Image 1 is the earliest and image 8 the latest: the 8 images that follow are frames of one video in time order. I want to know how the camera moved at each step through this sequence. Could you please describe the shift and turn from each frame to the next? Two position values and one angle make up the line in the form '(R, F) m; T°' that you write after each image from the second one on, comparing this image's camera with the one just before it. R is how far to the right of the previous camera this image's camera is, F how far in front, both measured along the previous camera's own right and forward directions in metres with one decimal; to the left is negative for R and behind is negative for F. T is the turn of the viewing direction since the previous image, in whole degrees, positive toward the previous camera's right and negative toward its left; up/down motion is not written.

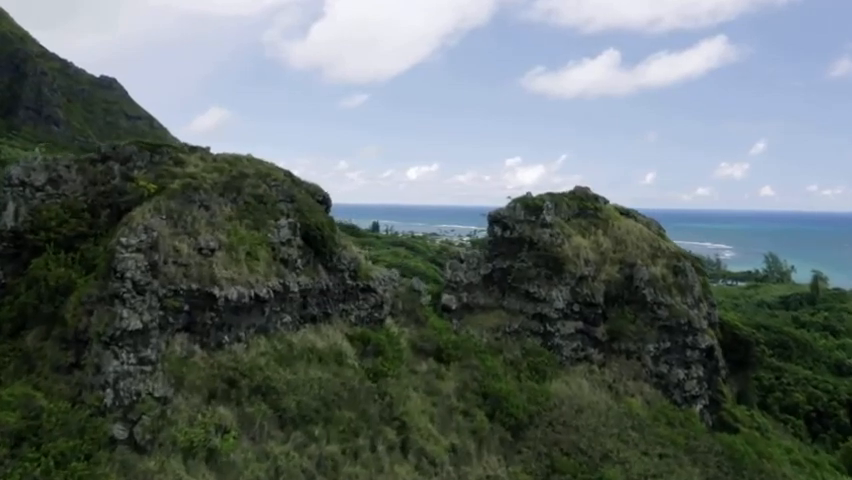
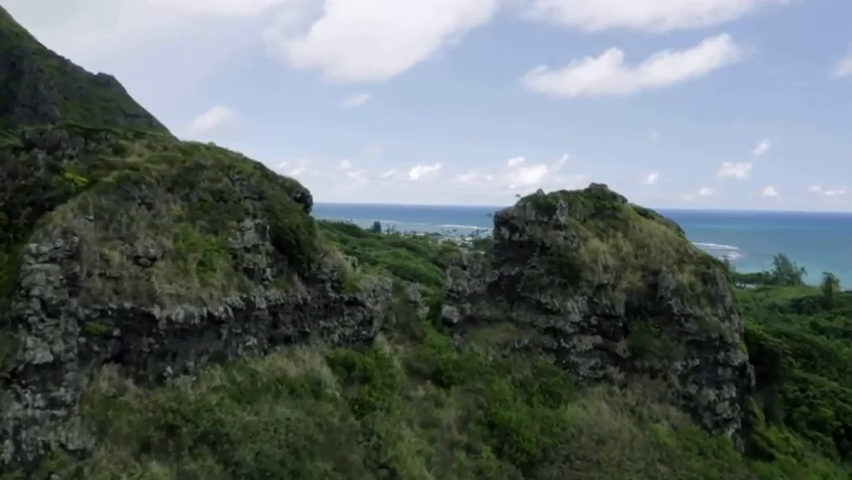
(+0.2, +3.5) m; 0°
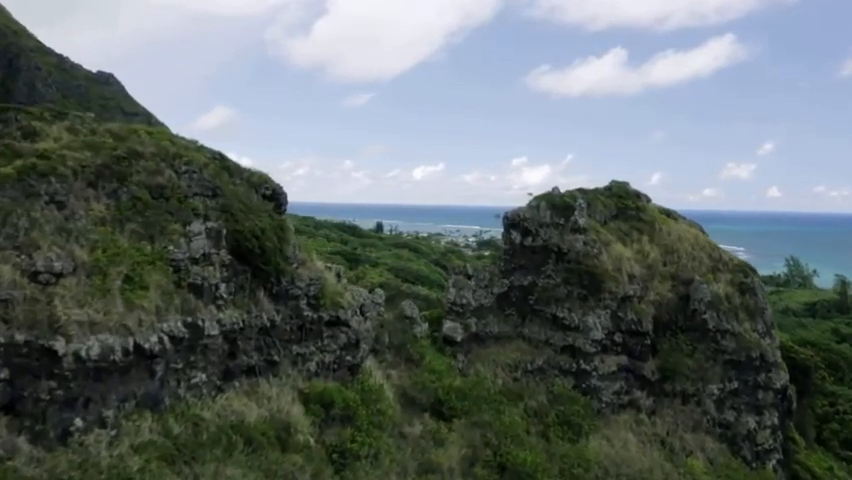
(+0.1, +3.4) m; 0°
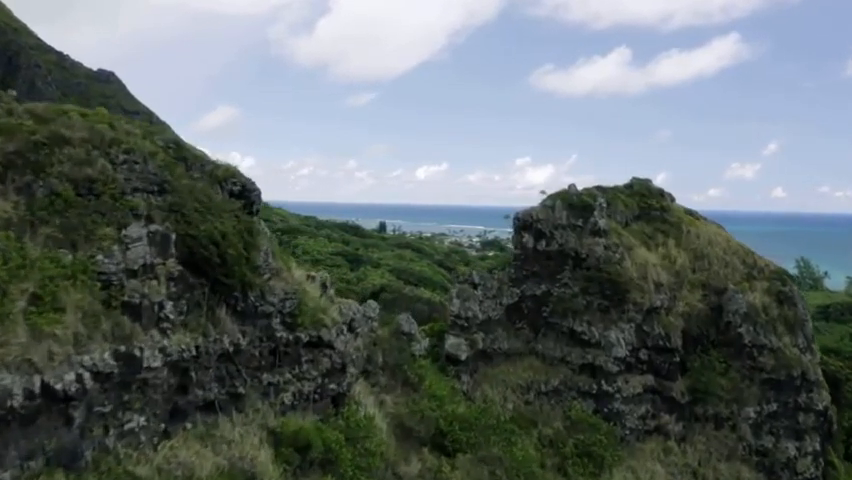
(+0.1, +2.6) m; 0°
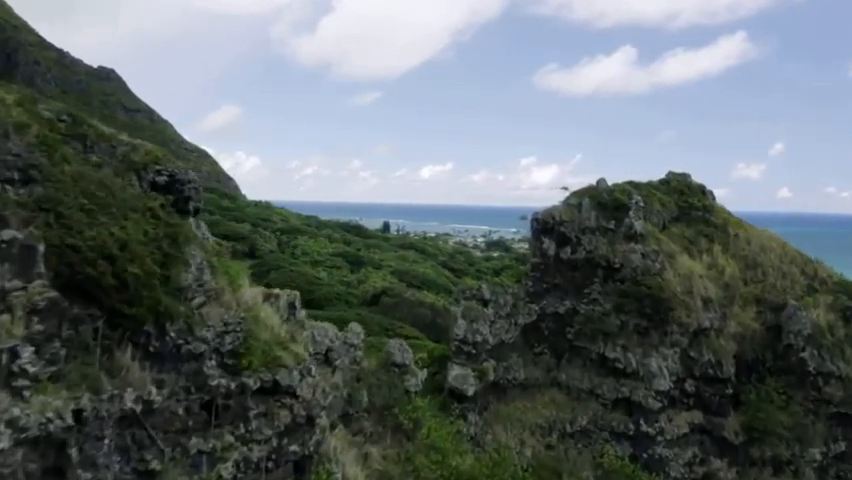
(+0.1, +3.6) m; 0°
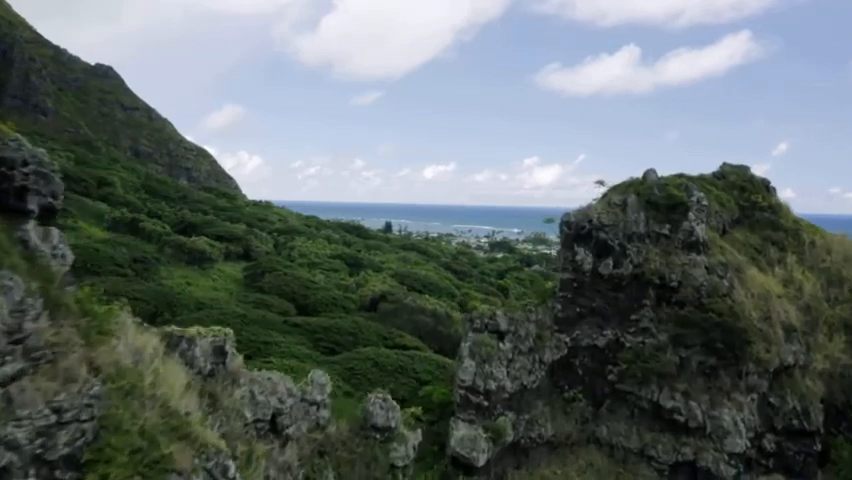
(+0.1, +4.0) m; 0°
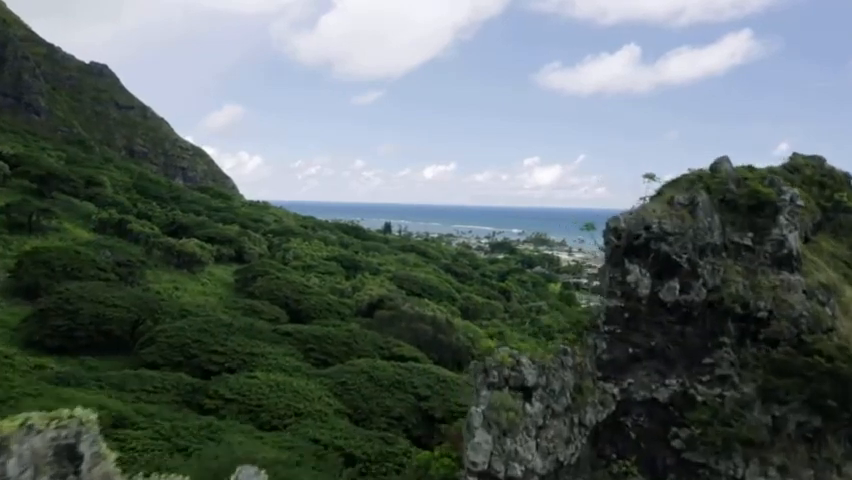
(+0.1, +3.4) m; 0°
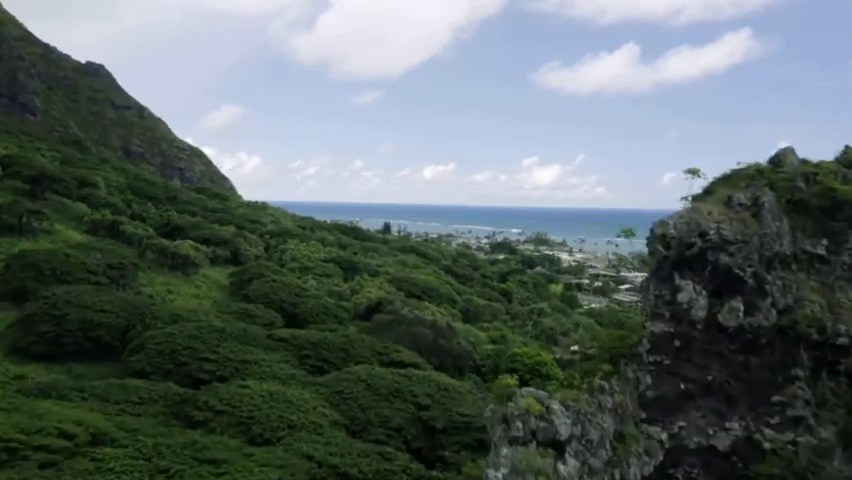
(0.0, +1.7) m; 0°
